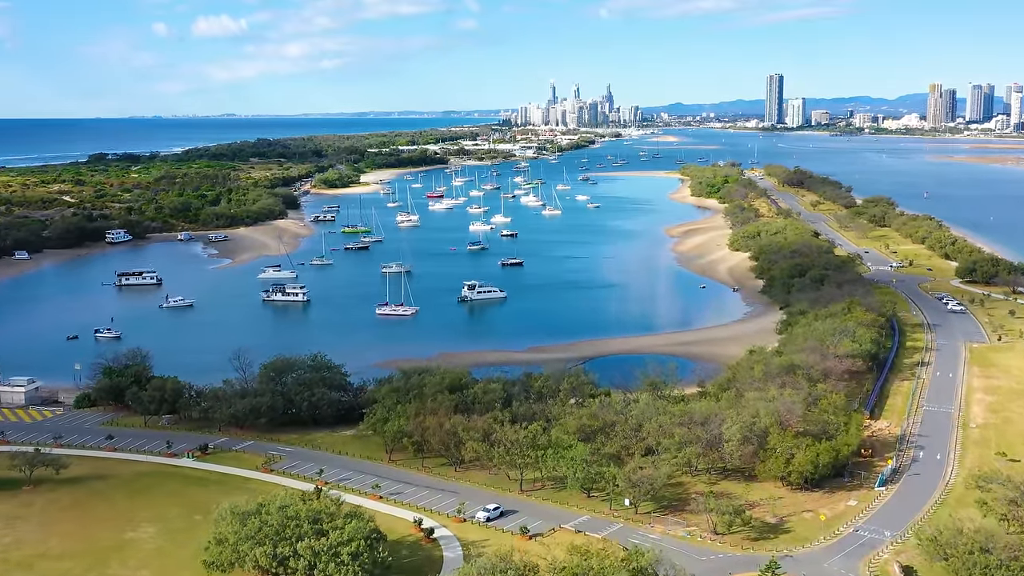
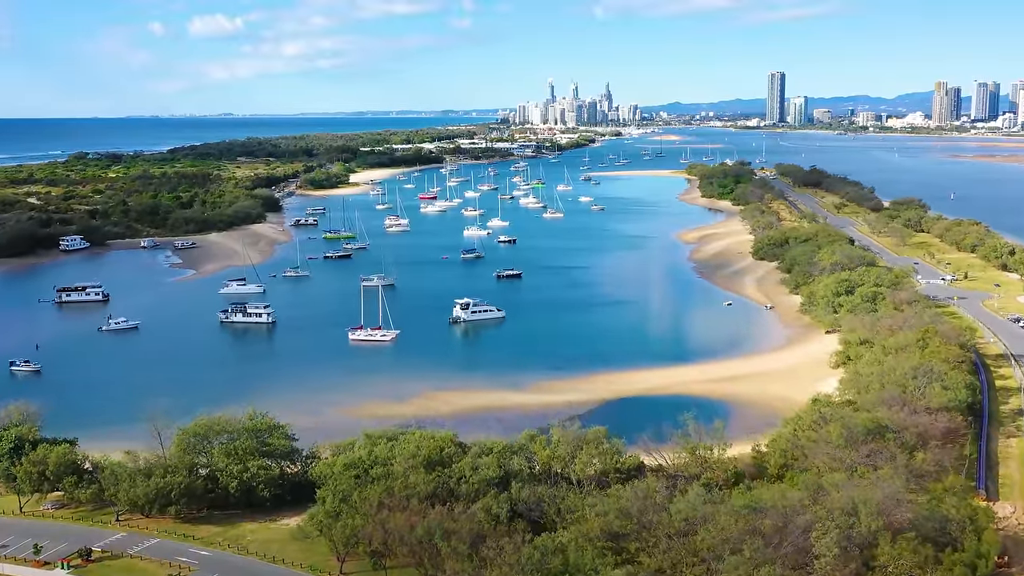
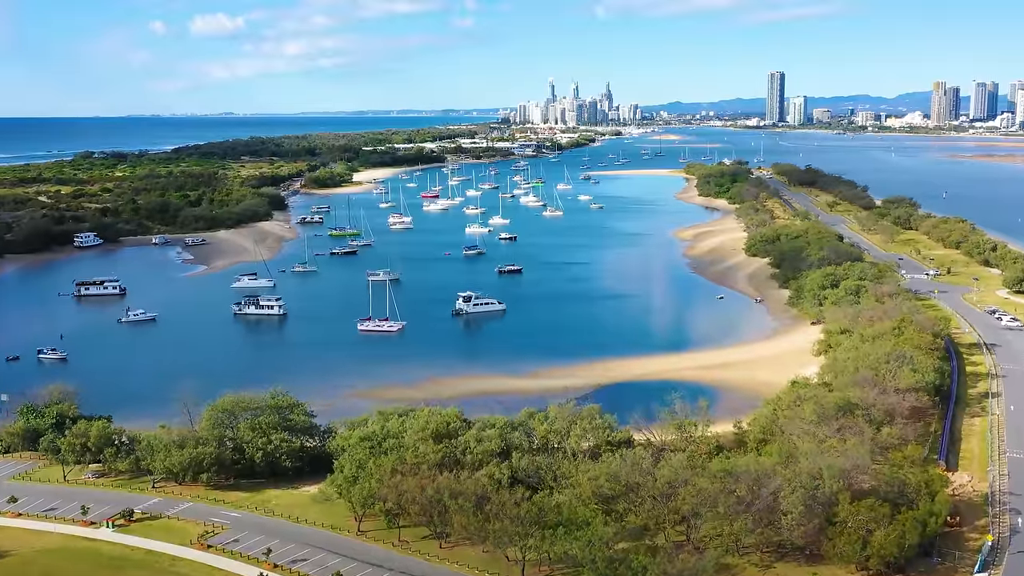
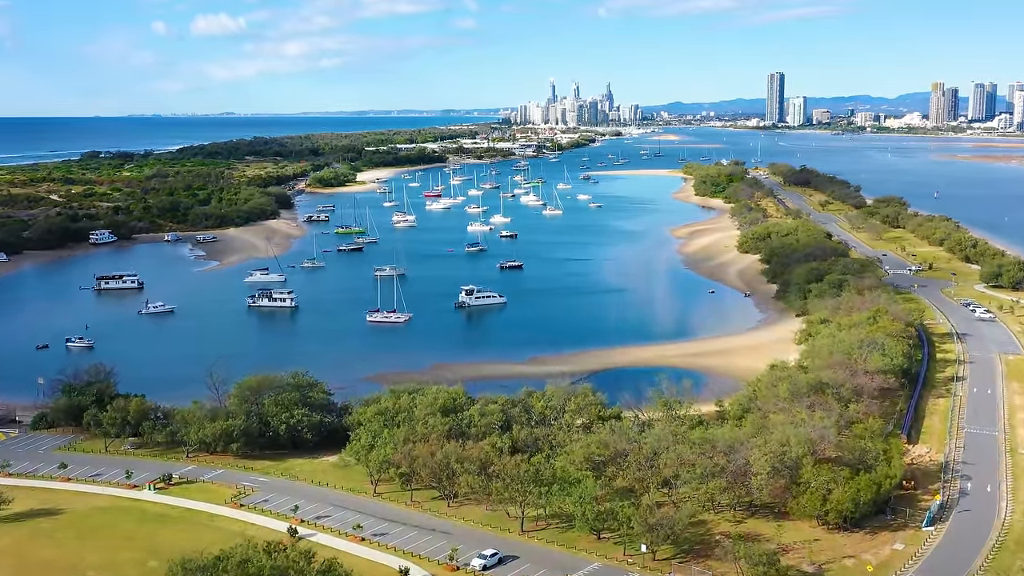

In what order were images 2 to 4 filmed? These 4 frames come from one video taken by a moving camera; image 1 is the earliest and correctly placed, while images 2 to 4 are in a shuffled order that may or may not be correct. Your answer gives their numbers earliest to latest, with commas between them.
4, 3, 2
